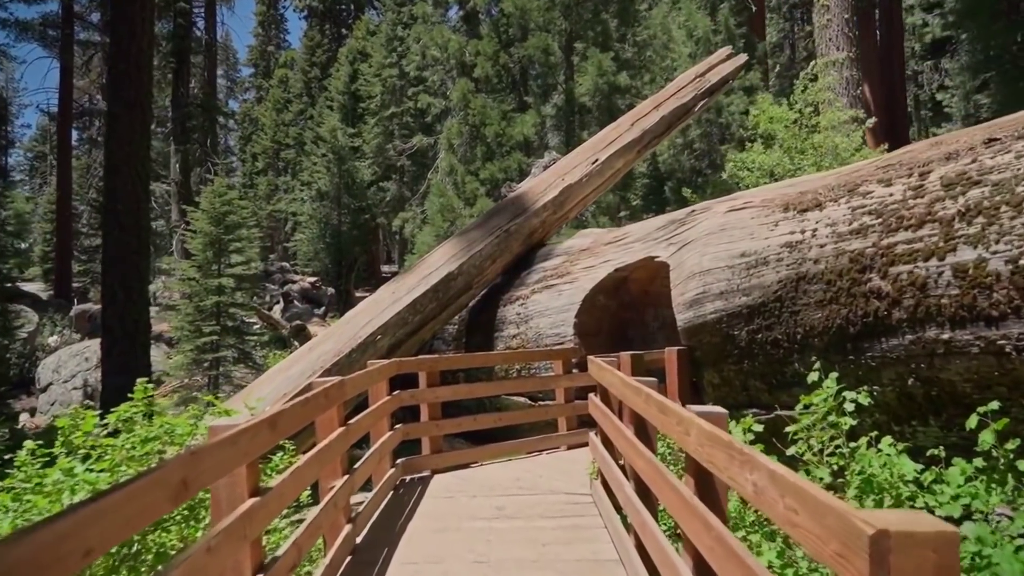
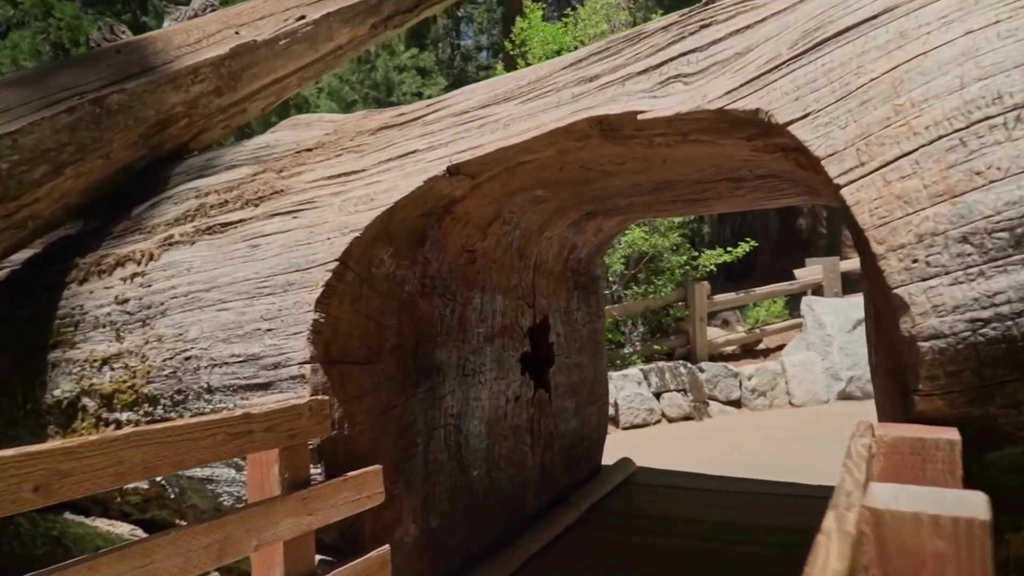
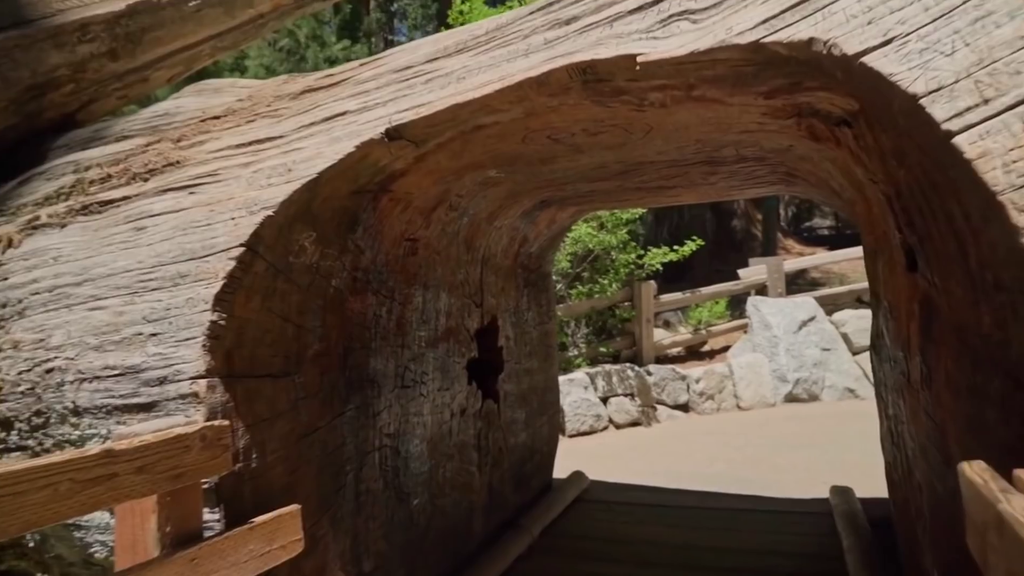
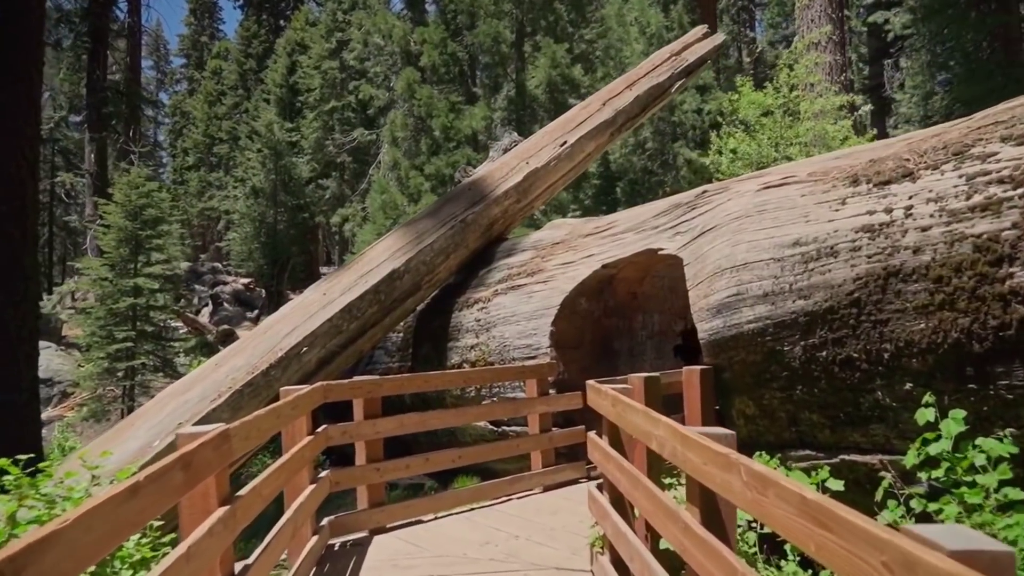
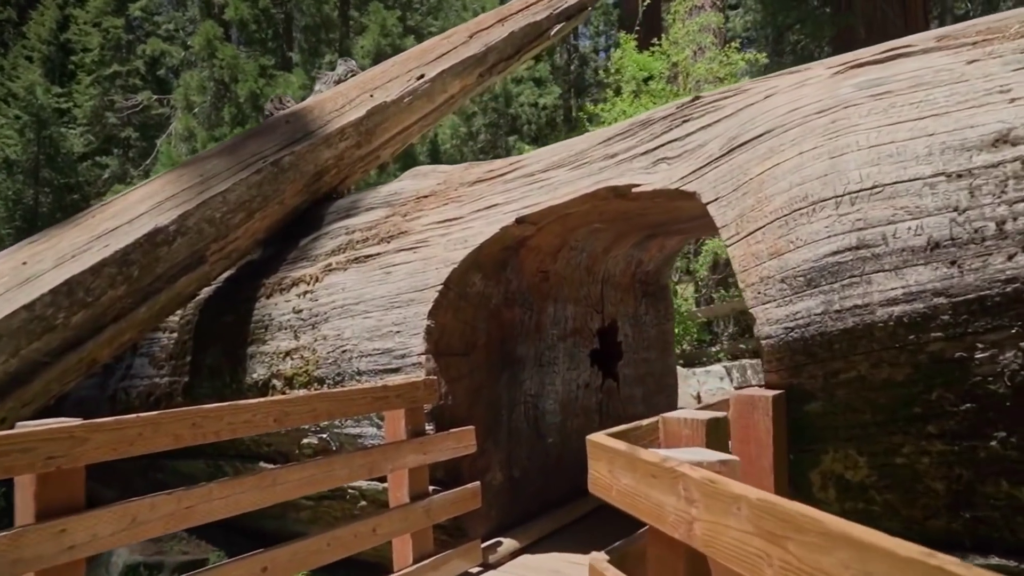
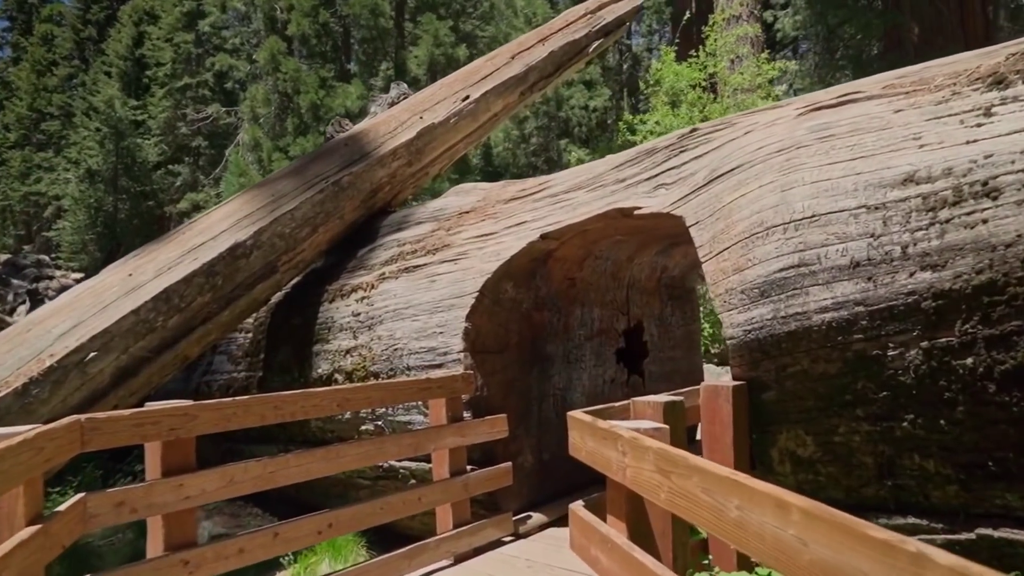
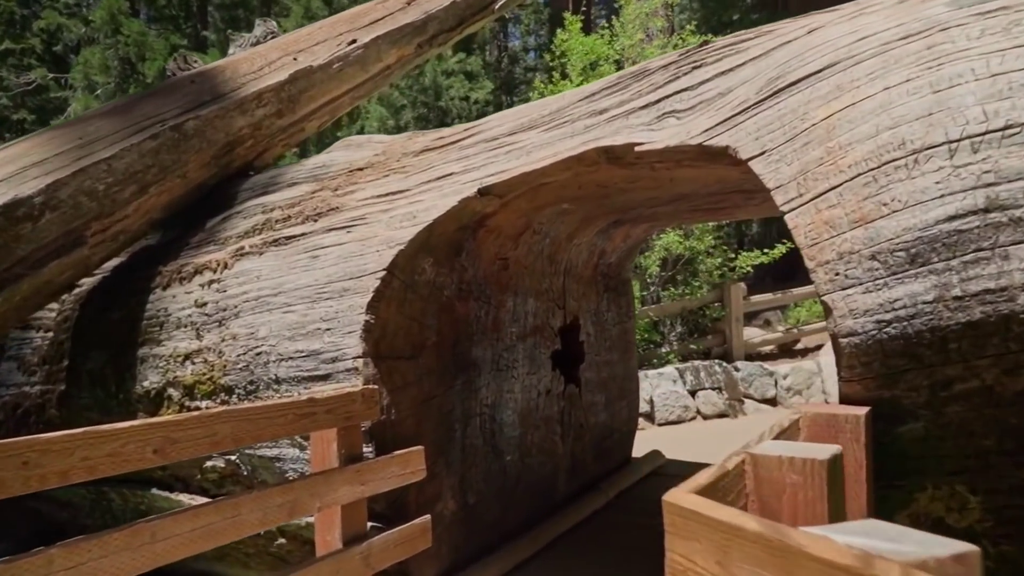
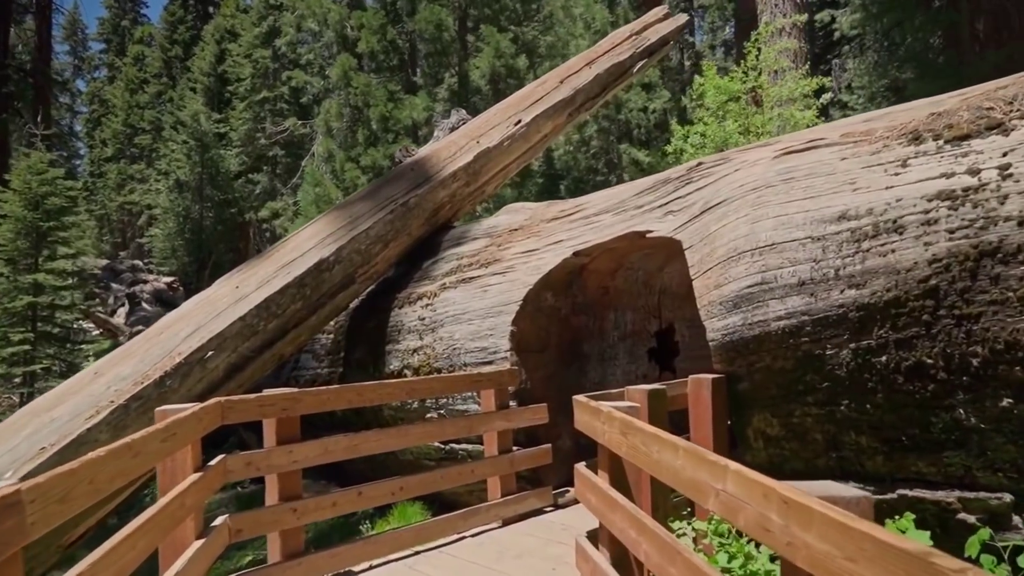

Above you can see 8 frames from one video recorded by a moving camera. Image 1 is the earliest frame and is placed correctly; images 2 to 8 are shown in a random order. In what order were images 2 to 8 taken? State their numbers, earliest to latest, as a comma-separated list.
4, 8, 6, 5, 7, 2, 3
